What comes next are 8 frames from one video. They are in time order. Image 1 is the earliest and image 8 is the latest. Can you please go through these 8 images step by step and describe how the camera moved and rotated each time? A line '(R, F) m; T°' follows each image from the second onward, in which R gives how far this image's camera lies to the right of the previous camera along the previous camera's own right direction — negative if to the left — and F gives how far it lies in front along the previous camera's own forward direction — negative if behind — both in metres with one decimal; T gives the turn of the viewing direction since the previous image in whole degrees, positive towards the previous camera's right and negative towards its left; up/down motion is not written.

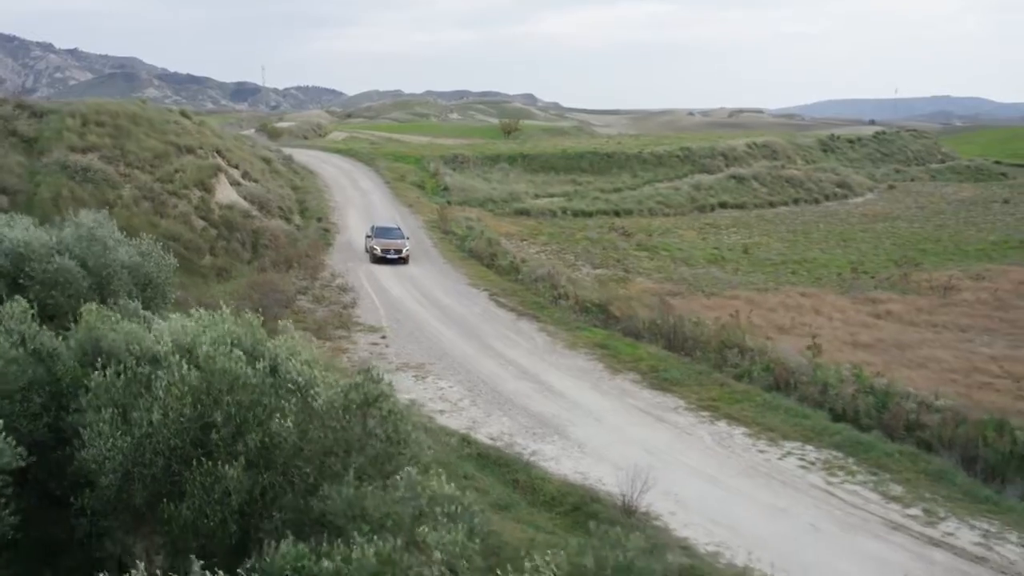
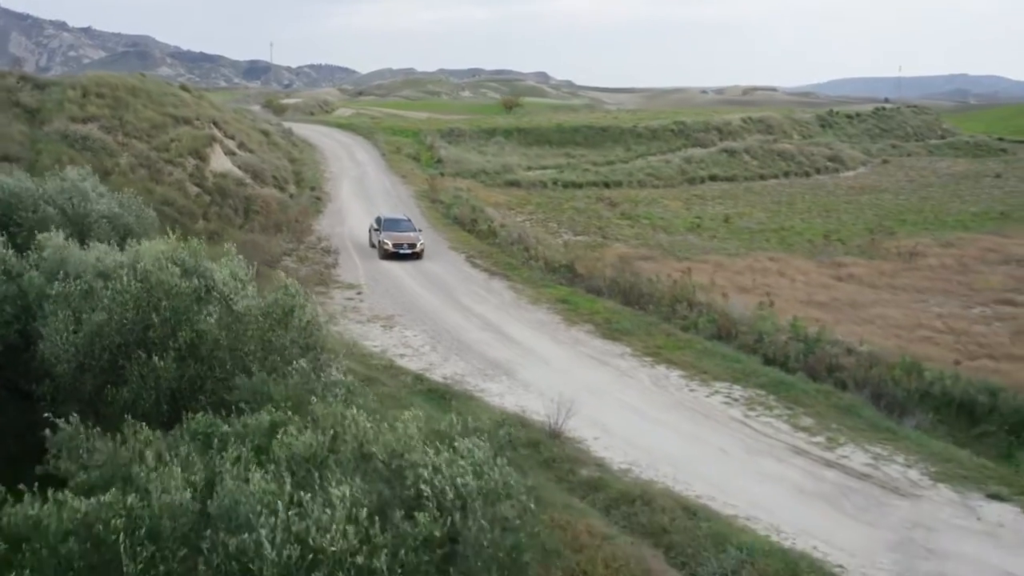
(+1.2, -1.7) m; -1°
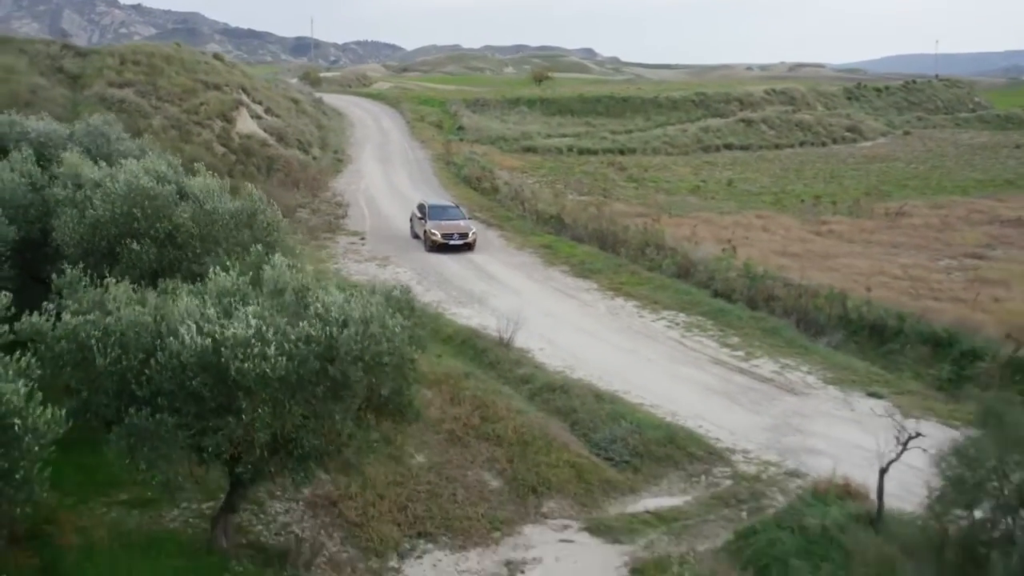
(+1.6, -2.6) m; -2°
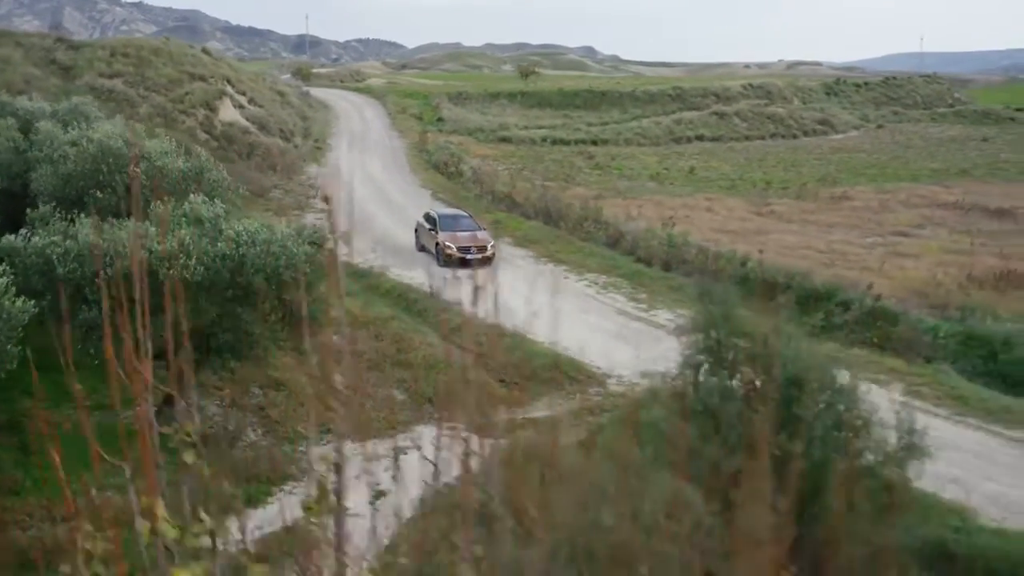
(+1.5, -2.7) m; 0°
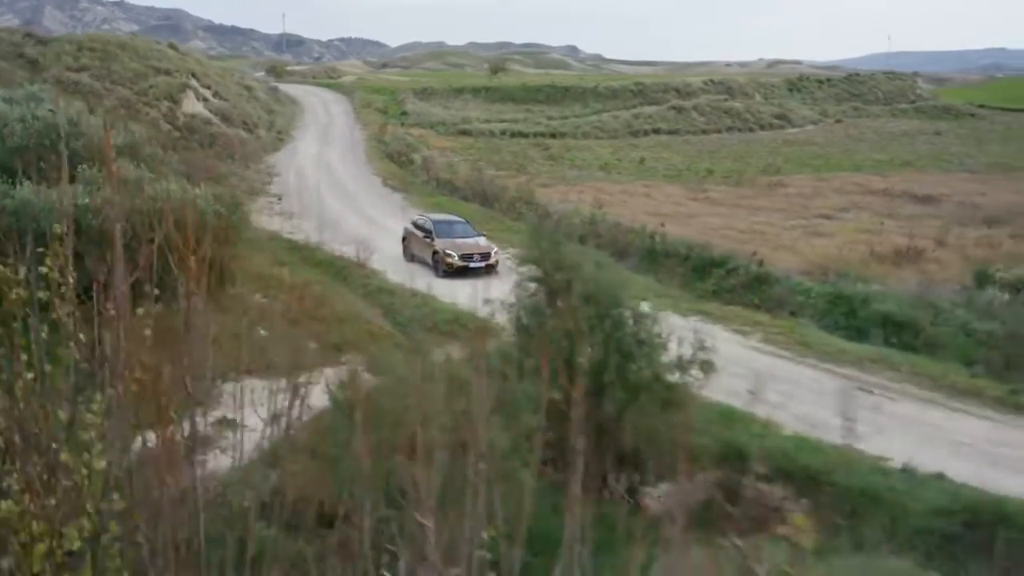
(+1.5, -2.1) m; +1°
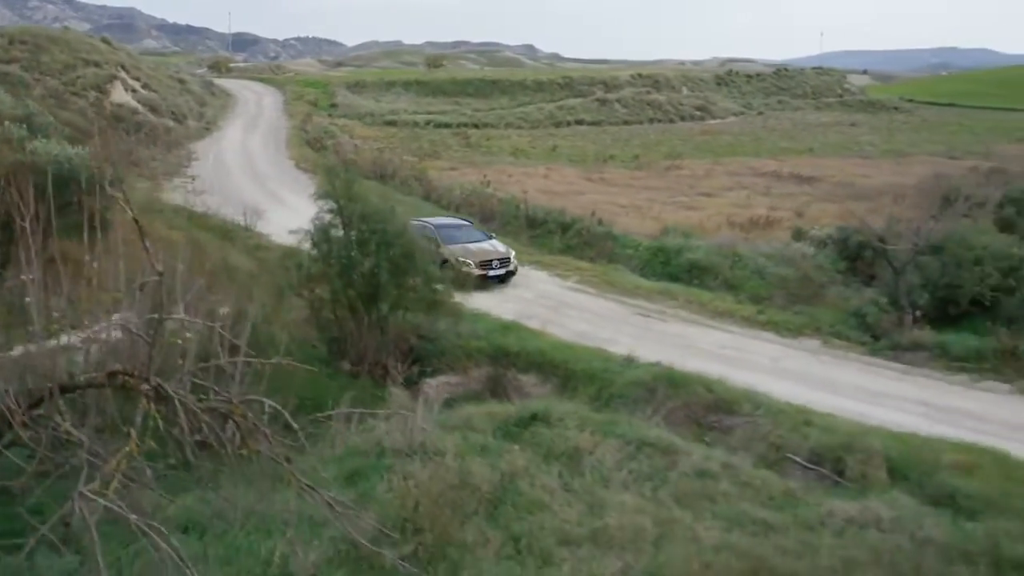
(+2.2, -3.1) m; +2°
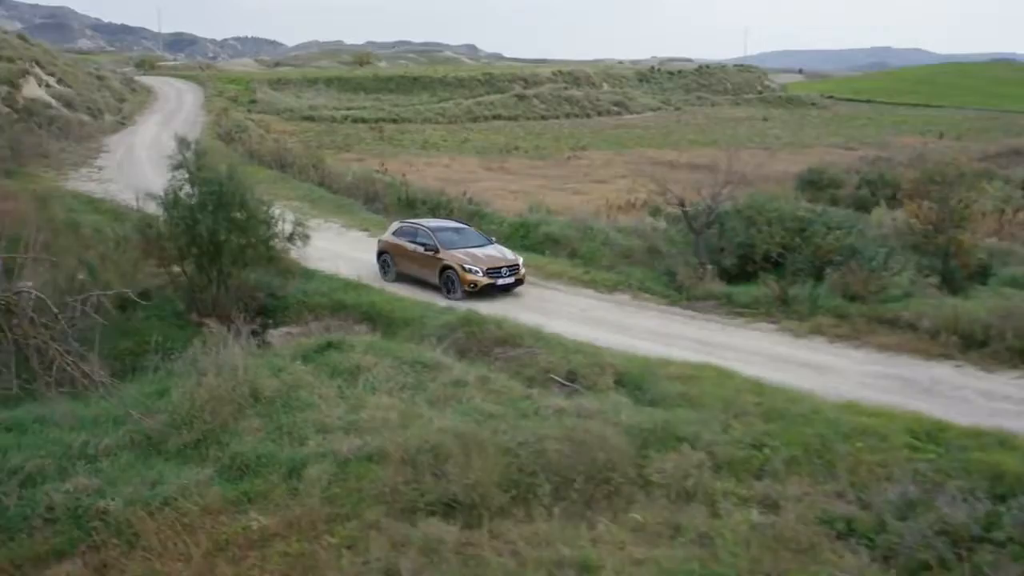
(+1.8, -2.1) m; +3°
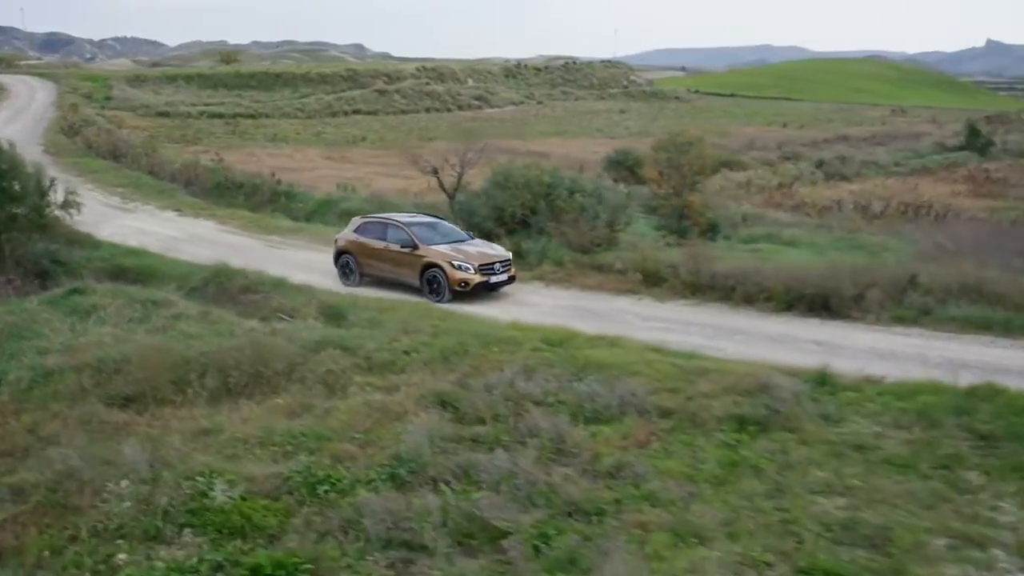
(+2.4, -2.3) m; +5°
